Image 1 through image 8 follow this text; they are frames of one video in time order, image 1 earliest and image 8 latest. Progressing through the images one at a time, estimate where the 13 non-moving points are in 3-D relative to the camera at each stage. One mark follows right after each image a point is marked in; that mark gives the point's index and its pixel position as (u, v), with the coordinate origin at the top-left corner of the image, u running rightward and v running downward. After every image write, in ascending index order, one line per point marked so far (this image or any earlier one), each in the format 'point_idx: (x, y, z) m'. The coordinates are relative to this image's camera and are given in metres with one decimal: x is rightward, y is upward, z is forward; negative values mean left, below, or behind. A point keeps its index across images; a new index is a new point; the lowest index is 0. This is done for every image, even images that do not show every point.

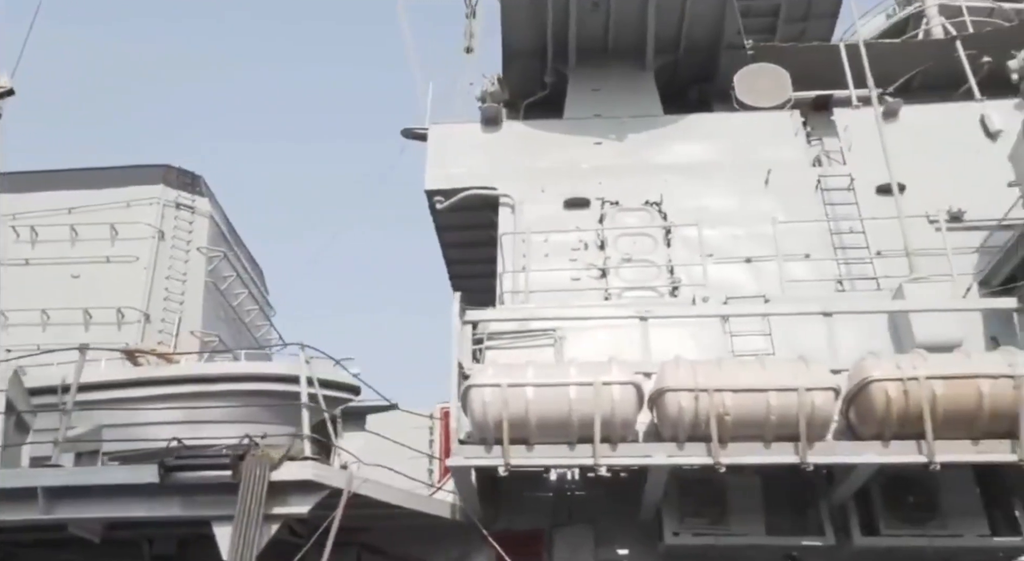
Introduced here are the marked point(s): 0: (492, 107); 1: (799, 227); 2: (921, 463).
0: (-0.3, +2.4, +12.7) m
1: (+3.5, +0.6, +11.2) m
2: (+2.9, -1.3, +6.5) m
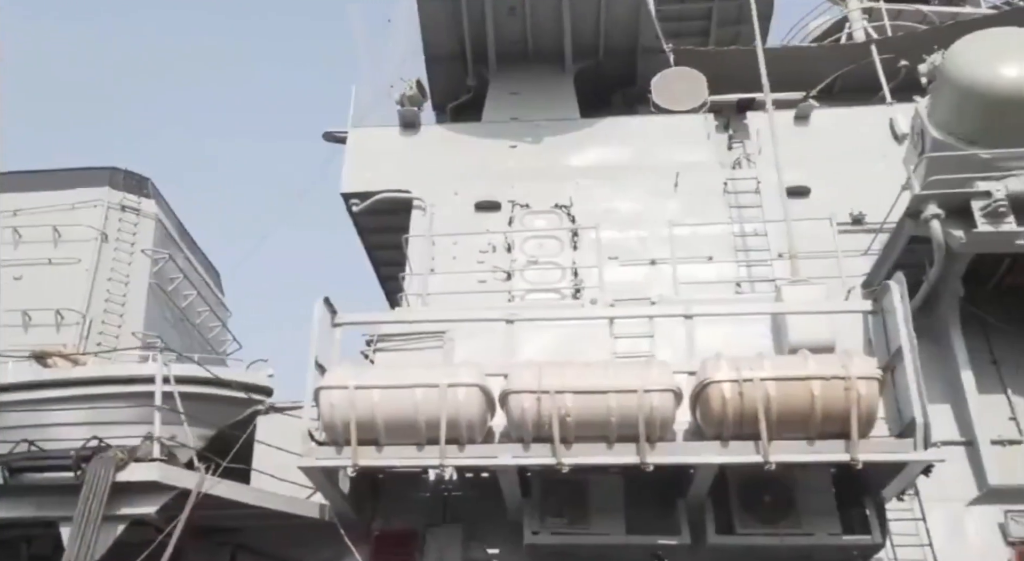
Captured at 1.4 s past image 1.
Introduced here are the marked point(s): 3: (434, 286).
0: (-1.4, +2.4, +12.8) m
1: (+2.4, +0.6, +11.3) m
2: (+1.7, -1.3, +6.6) m
3: (-1.0, -0.1, +11.3) m
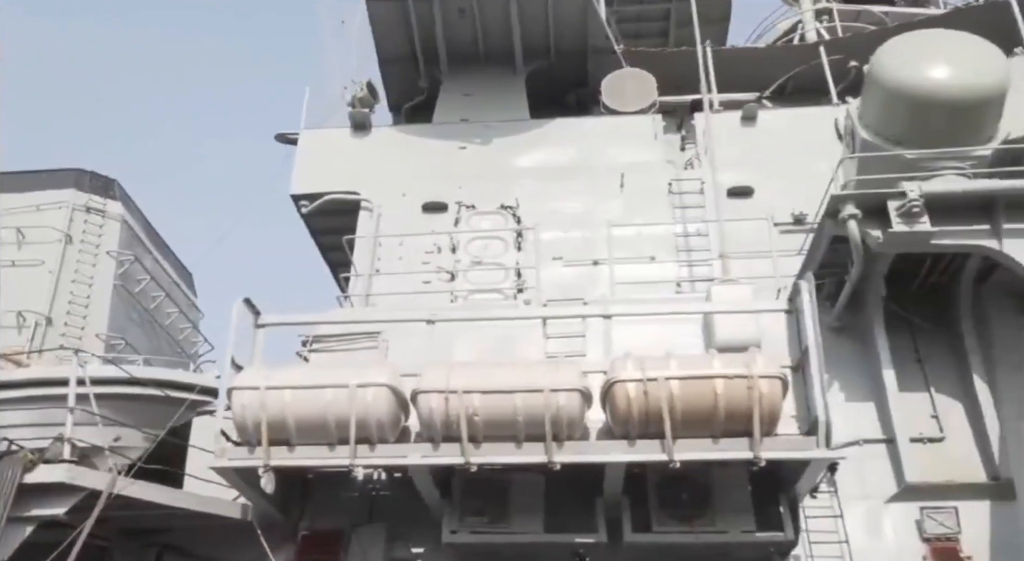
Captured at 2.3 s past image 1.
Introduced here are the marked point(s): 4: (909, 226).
0: (-2.1, +2.3, +12.9) m
1: (+1.7, +0.6, +11.4) m
2: (+1.1, -1.3, +6.7) m
3: (-1.6, -0.1, +11.4) m
4: (+3.4, +0.5, +7.9) m
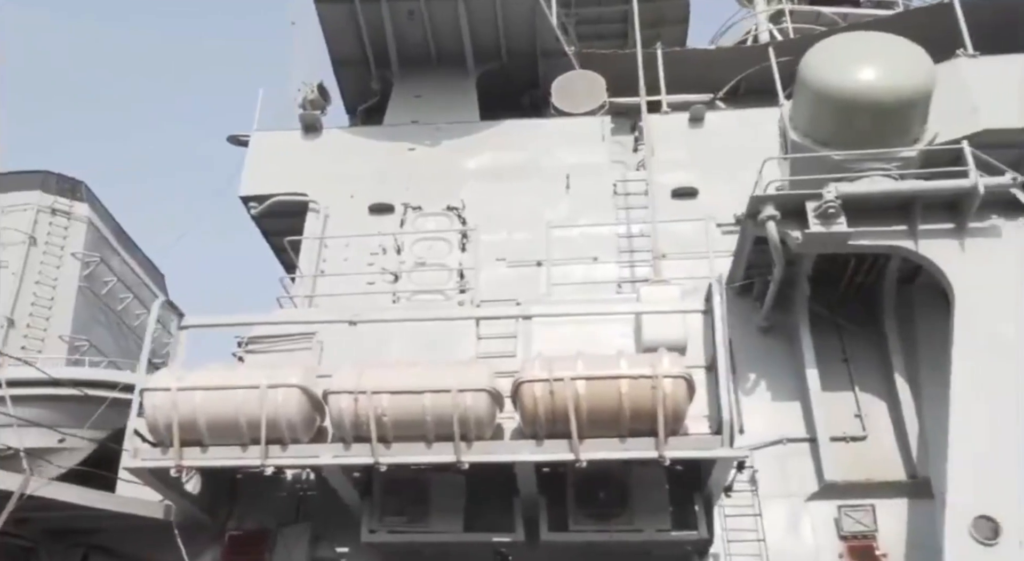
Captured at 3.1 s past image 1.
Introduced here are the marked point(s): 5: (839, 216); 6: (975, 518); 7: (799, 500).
0: (-2.8, +2.3, +12.9) m
1: (+1.0, +0.6, +11.4) m
2: (+0.4, -1.3, +6.7) m
3: (-2.3, -0.1, +11.5) m
4: (+2.7, +0.5, +7.9) m
5: (+2.8, +0.6, +8.0) m
6: (+3.3, -1.7, +6.5) m
7: (+2.5, -1.9, +8.2) m
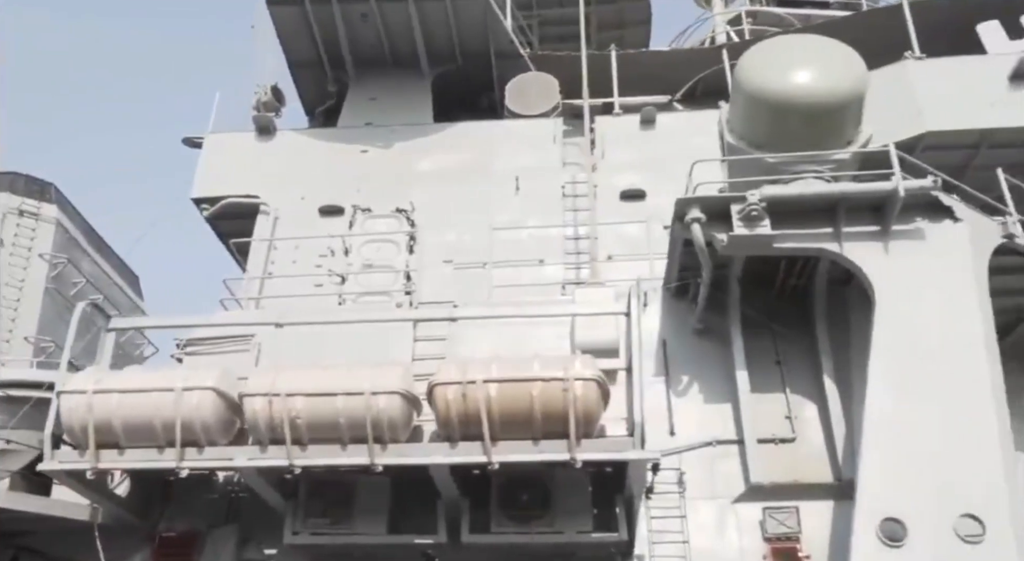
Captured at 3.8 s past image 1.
0: (-3.5, +2.3, +12.9) m
1: (+0.4, +0.6, +11.5) m
2: (-0.2, -1.3, +6.8) m
3: (-3.0, -0.1, +11.5) m
4: (+2.1, +0.4, +8.0) m
5: (+2.2, +0.5, +8.0) m
6: (+2.6, -1.7, +6.6) m
7: (+1.9, -2.0, +8.2) m
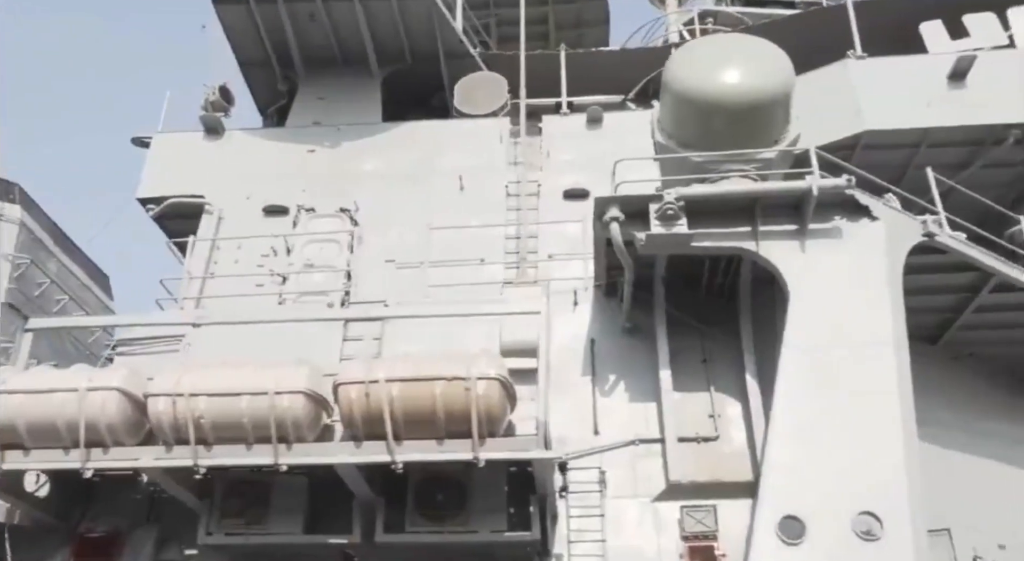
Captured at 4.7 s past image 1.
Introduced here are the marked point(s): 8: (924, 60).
0: (-4.2, +2.3, +12.9) m
1: (-0.4, +0.6, +11.5) m
2: (-0.9, -1.3, +6.7) m
3: (-3.7, -0.1, +11.5) m
4: (+1.3, +0.4, +8.0) m
5: (+1.5, +0.5, +8.0) m
6: (+1.9, -1.7, +6.6) m
7: (+1.2, -2.0, +8.2) m
8: (+5.1, +2.7, +11.4) m
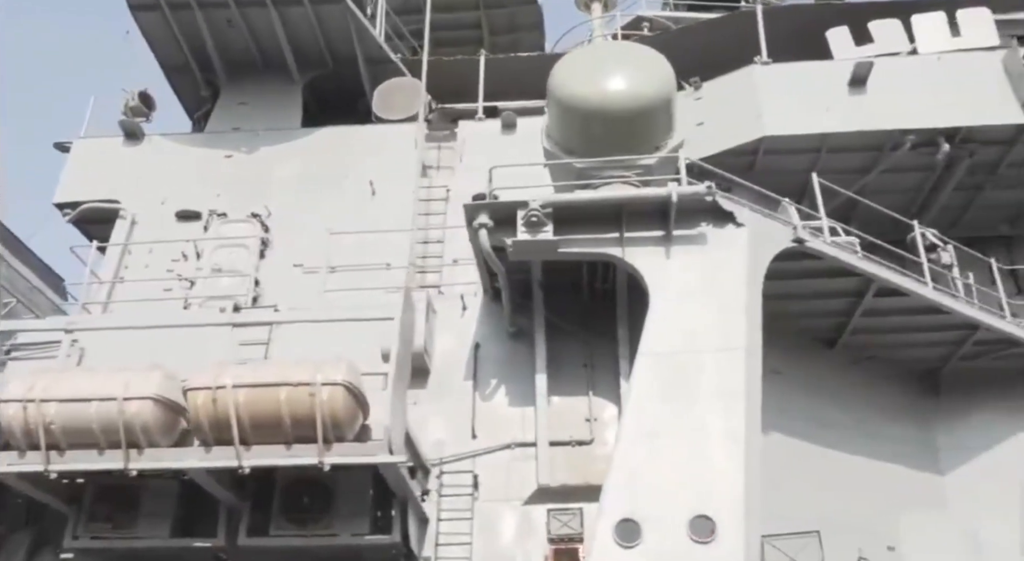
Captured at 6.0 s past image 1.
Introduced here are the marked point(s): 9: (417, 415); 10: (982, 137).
0: (-5.4, +2.2, +13.0) m
1: (-1.5, +0.5, +11.6) m
2: (-2.1, -1.4, +6.8) m
3: (-4.9, -0.2, +11.5) m
4: (+0.2, +0.4, +8.1) m
5: (+0.3, +0.5, +8.1) m
6: (+0.8, -1.7, +6.7) m
7: (0.0, -2.0, +8.3) m
8: (+4.0, +2.7, +11.6) m
9: (-0.9, -1.3, +8.9) m
10: (+5.6, +1.7, +10.9) m
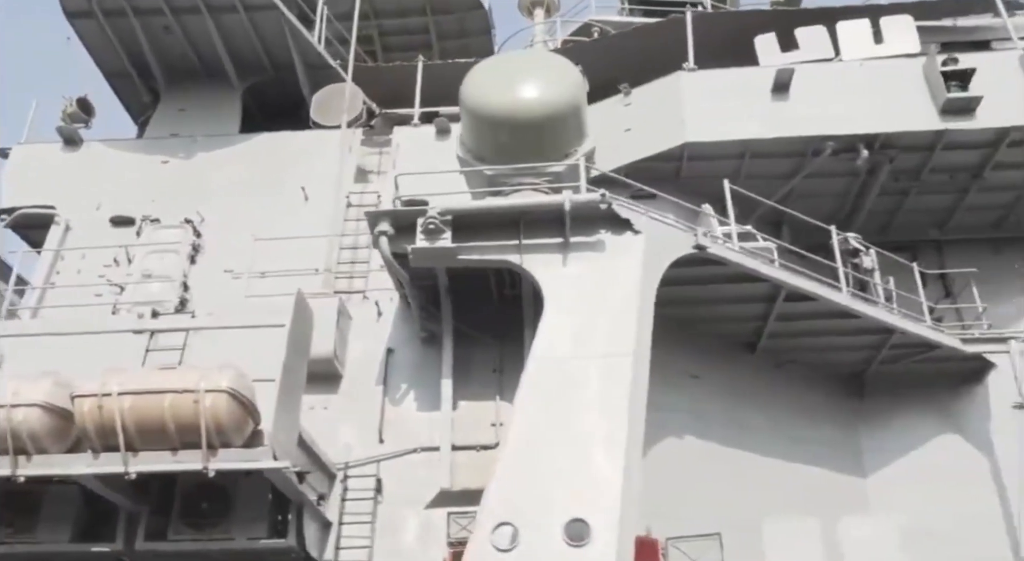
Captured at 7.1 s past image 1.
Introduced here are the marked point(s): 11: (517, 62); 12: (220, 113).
0: (-6.3, +2.2, +13.1) m
1: (-2.4, +0.5, +11.7) m
2: (-3.0, -1.4, +6.9) m
3: (-5.8, -0.2, +11.6) m
4: (-0.7, +0.3, +8.2) m
5: (-0.6, +0.4, +8.2) m
6: (-0.1, -1.8, +6.8) m
7: (-0.8, -2.1, +8.4) m
8: (+3.0, +2.6, +11.7) m
9: (-1.8, -1.4, +9.0) m
10: (+4.7, +1.6, +11.0) m
11: (+0.1, +2.3, +9.5) m
12: (-4.3, +2.5, +13.5) m
